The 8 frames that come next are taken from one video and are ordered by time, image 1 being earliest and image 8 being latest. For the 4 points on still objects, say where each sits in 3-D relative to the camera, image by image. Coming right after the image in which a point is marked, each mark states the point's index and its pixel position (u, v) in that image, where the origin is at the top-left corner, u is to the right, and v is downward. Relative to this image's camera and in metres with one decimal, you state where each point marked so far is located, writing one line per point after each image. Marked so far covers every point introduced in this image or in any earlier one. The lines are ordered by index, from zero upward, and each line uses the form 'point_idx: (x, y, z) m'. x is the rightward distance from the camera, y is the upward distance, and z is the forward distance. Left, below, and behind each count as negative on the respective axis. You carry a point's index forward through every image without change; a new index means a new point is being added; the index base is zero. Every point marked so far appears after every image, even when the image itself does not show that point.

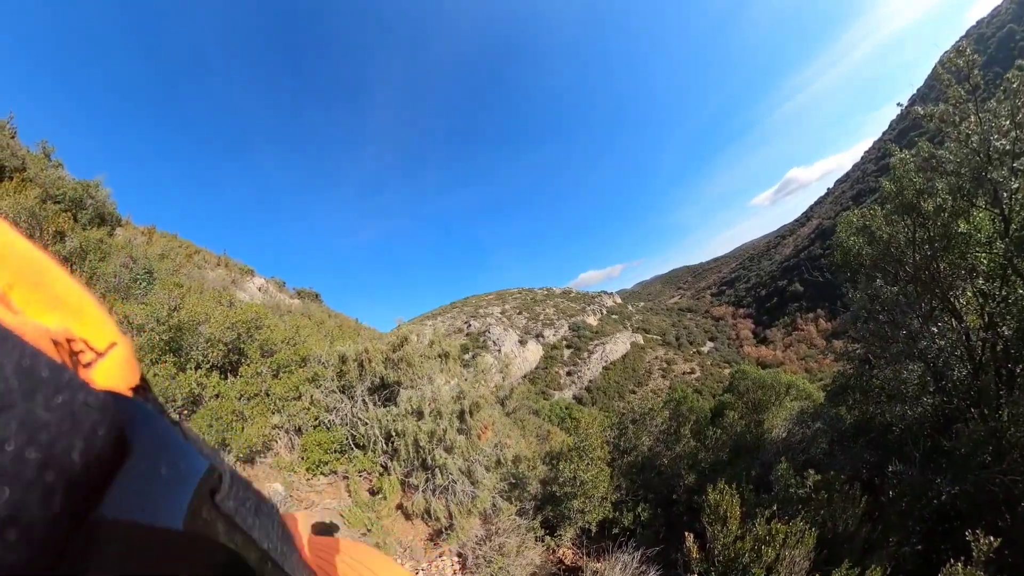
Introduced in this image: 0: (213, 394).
0: (-3.4, -1.1, +6.4) m
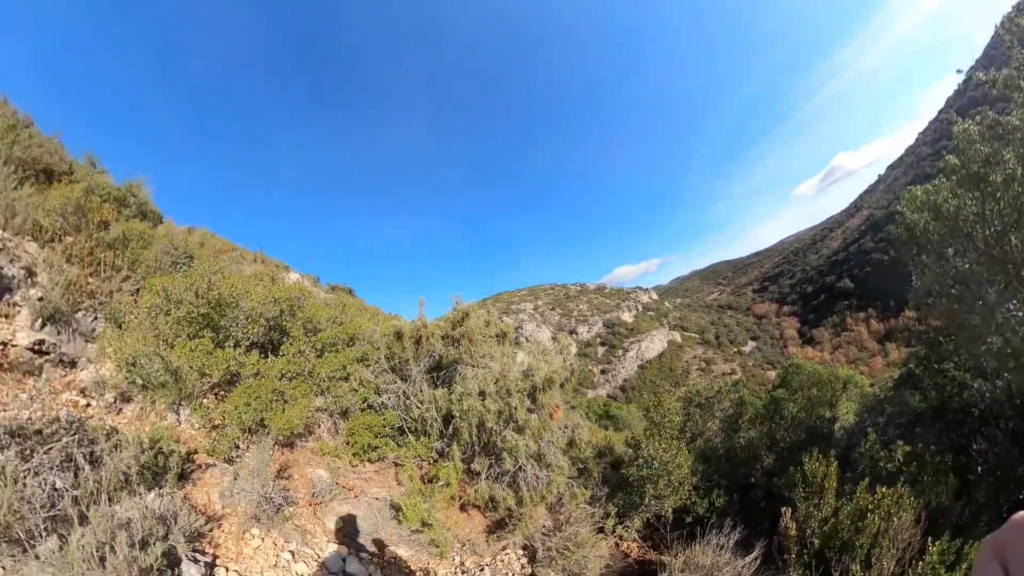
0: (-3.0, -1.0, +6.0) m
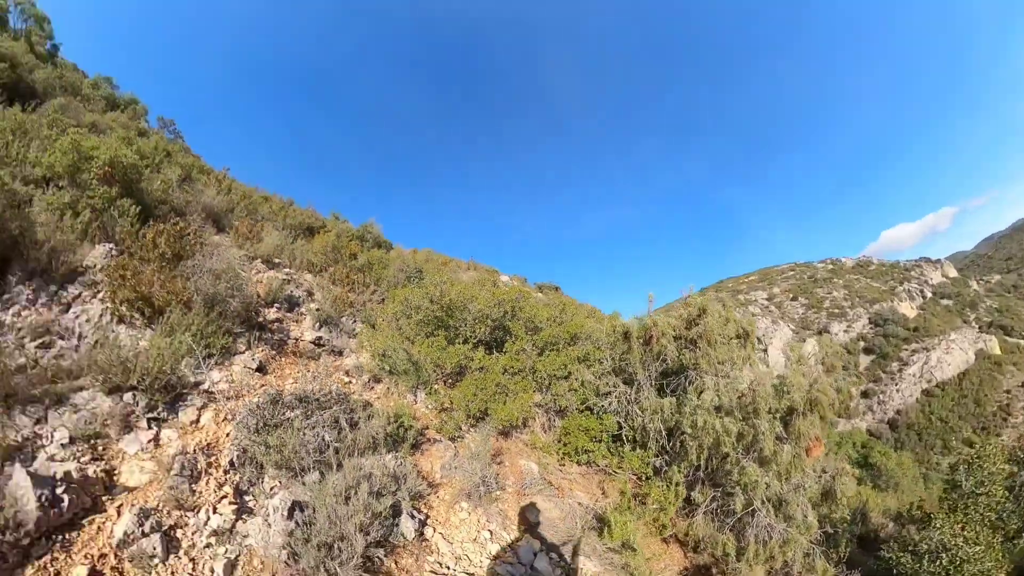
0: (-0.3, -1.0, +6.9) m
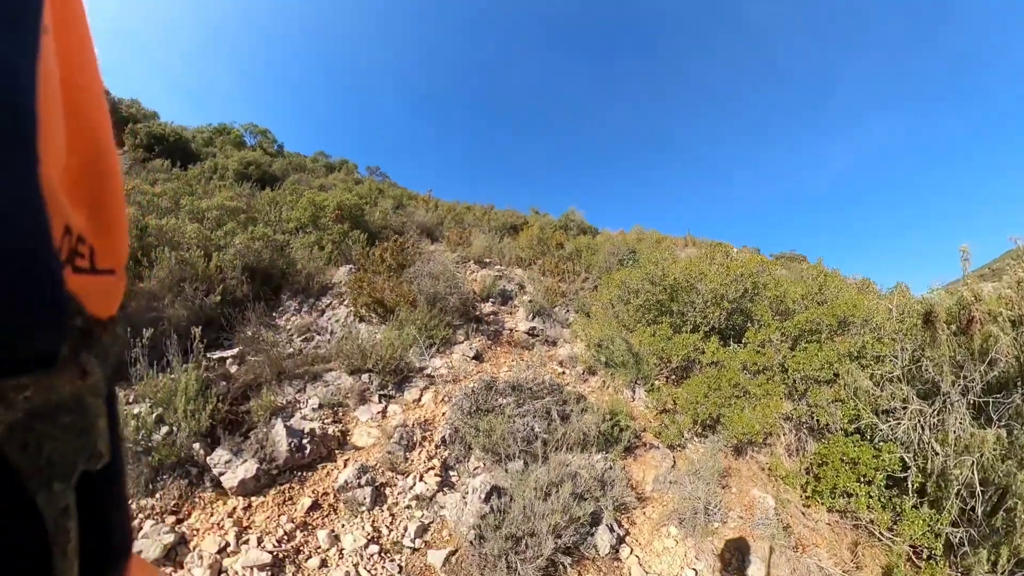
0: (+2.2, -0.8, +5.5) m
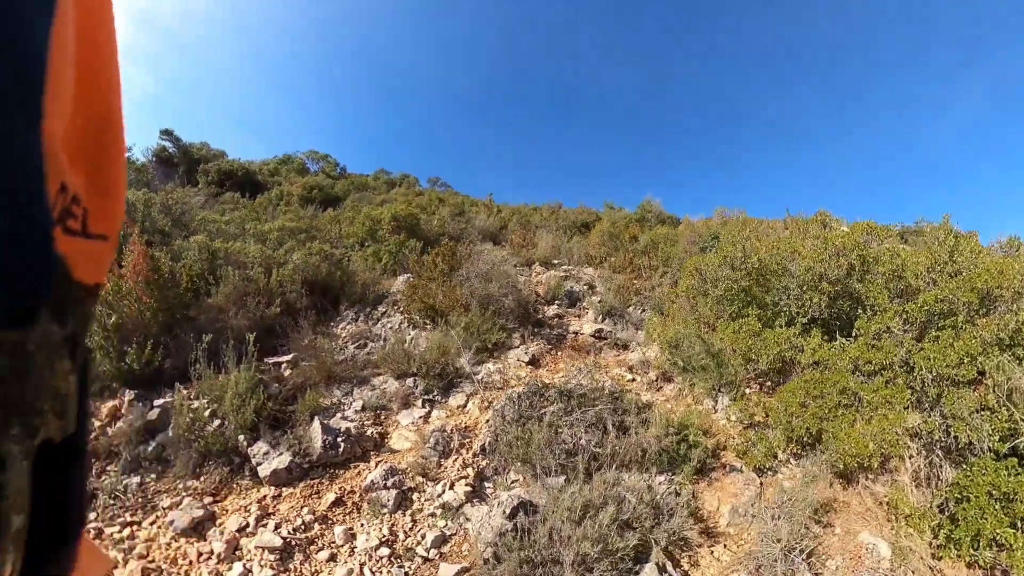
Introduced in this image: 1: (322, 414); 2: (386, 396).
0: (+2.5, -0.6, +4.3) m
1: (-1.8, -1.2, +4.7) m
2: (-1.3, -1.1, +5.0) m
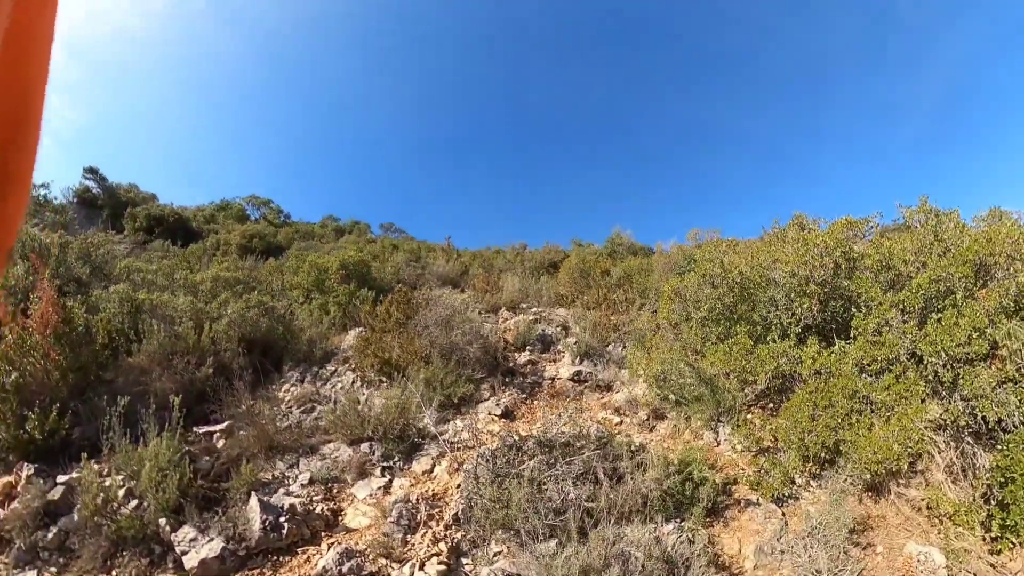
0: (+2.4, -0.6, +4.1) m
1: (-1.8, -1.5, +3.9) m
2: (-1.4, -1.4, +4.2) m
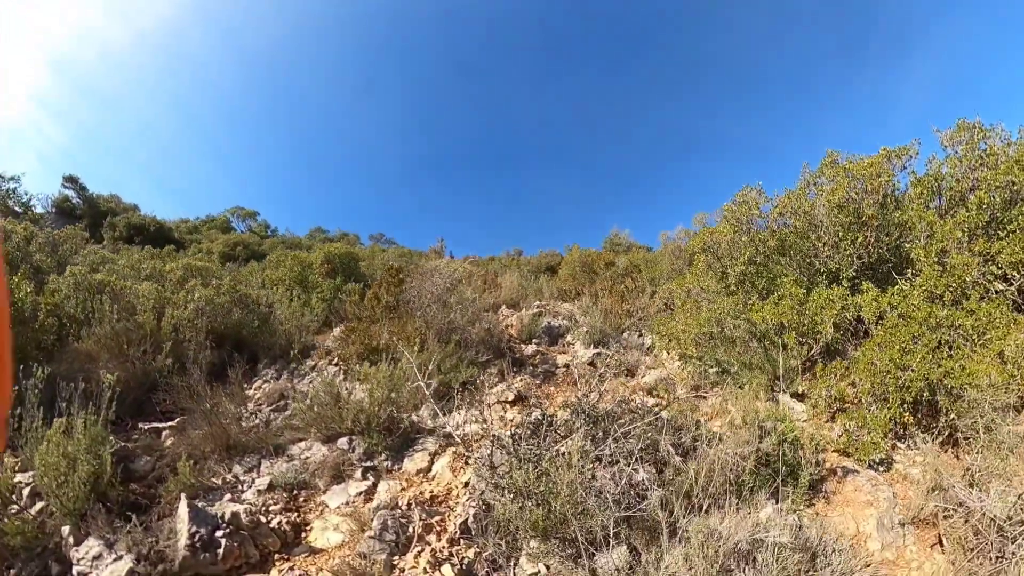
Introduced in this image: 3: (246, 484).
0: (+2.4, -0.2, +3.6) m
1: (-1.7, -1.2, +3.0) m
2: (-1.3, -1.2, +3.4) m
3: (-1.6, -1.2, +3.2) m
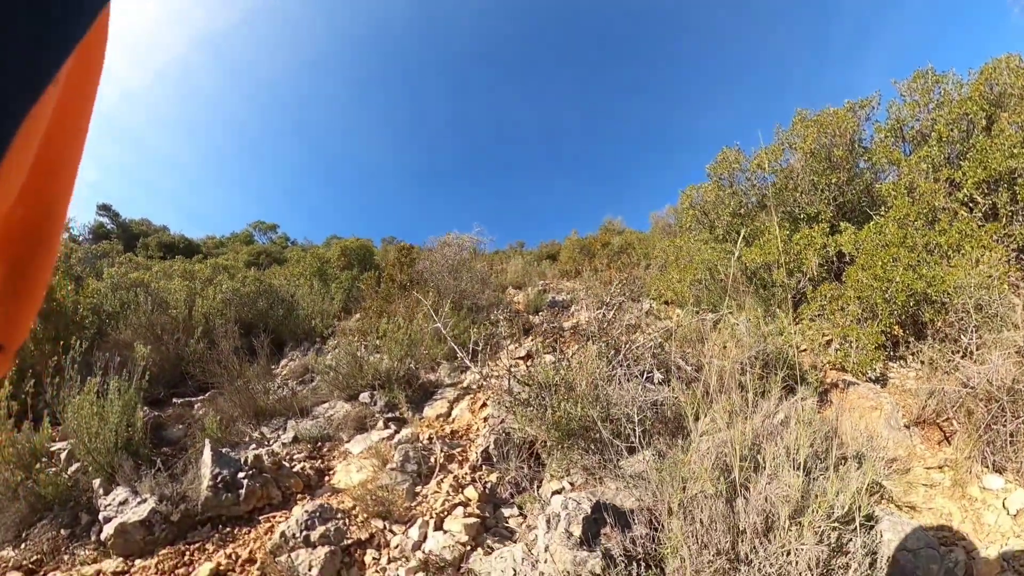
0: (+2.5, +0.2, +3.8) m
1: (-1.6, -0.9, +3.1) m
2: (-1.2, -1.0, +3.5) m
3: (-1.5, -1.0, +3.3) m
